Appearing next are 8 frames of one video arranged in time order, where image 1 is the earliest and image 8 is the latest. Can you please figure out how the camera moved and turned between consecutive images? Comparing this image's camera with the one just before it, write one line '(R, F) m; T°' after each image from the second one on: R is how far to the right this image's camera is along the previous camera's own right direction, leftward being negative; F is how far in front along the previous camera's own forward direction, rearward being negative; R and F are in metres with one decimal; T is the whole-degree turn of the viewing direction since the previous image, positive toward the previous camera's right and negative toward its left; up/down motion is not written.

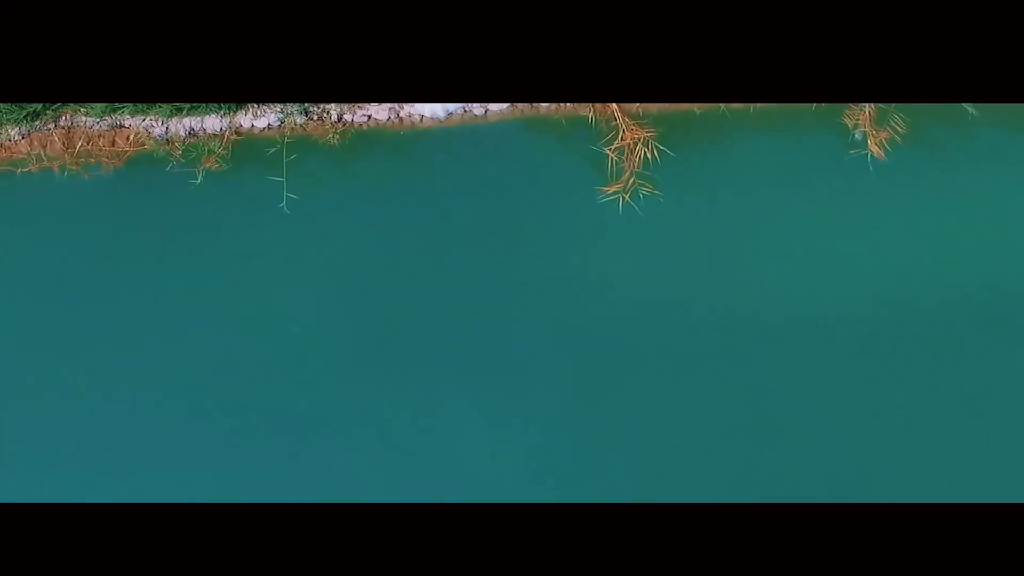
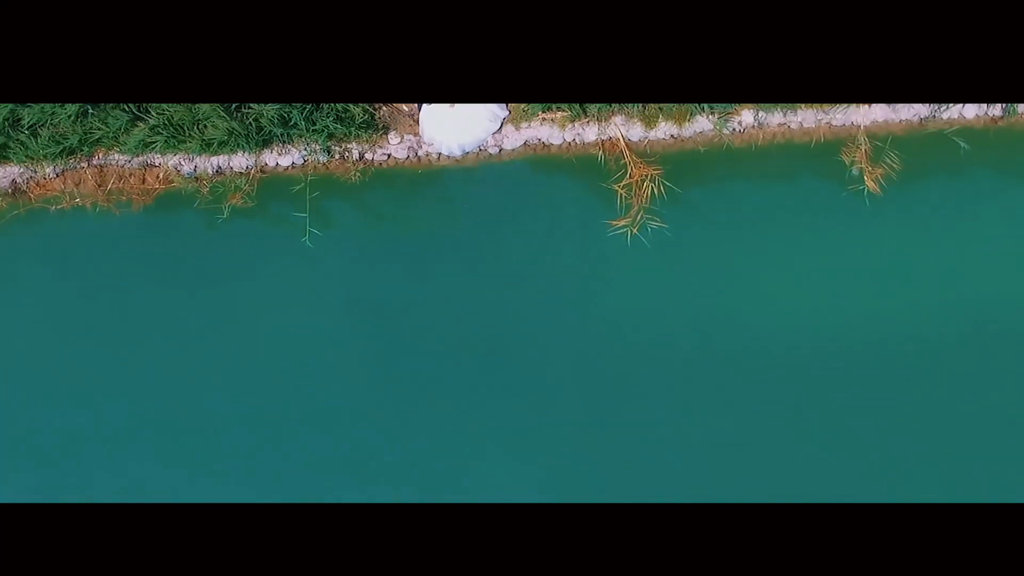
(-0.1, -0.3) m; 0°
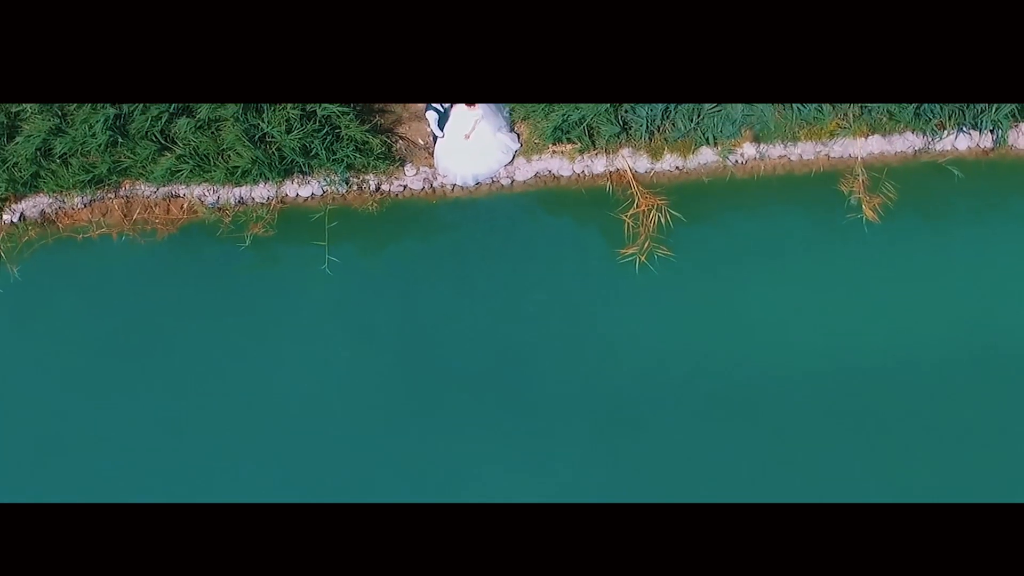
(-0.1, -0.2) m; 0°
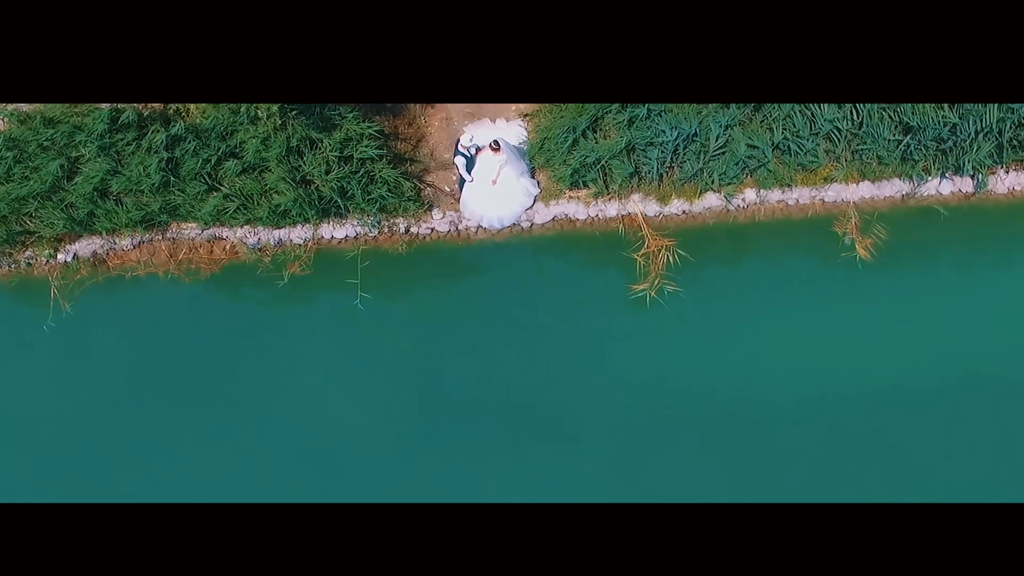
(-0.1, -0.5) m; -1°
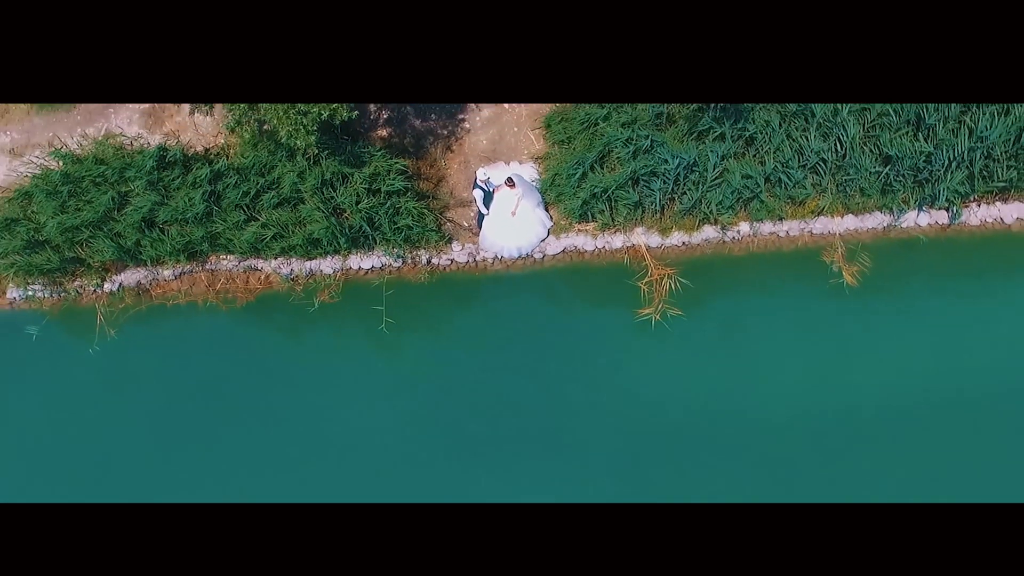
(0.0, -0.6) m; -1°
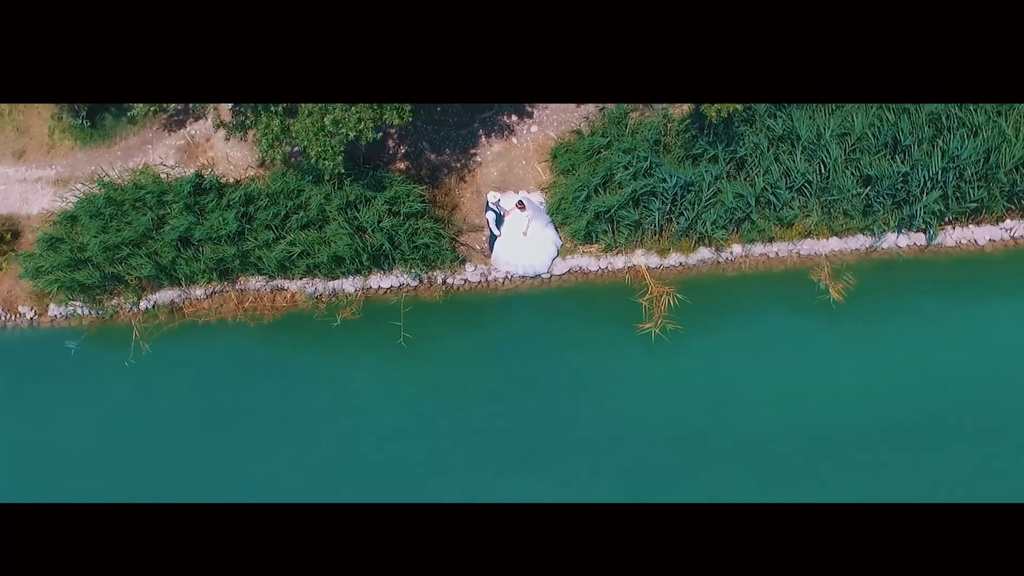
(0.0, -0.5) m; -1°
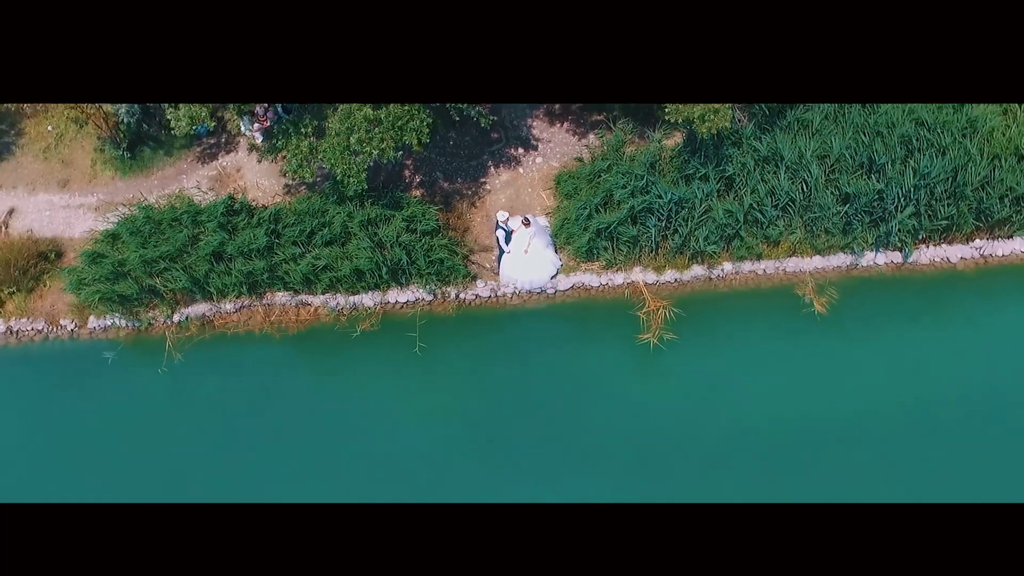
(0.0, -0.6) m; -1°
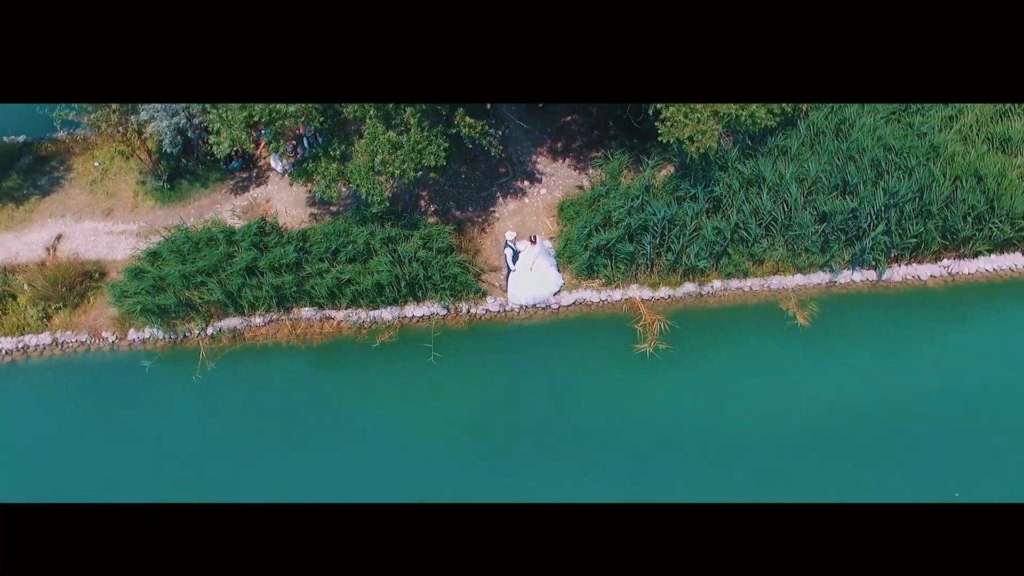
(+0.1, -0.7) m; -1°
